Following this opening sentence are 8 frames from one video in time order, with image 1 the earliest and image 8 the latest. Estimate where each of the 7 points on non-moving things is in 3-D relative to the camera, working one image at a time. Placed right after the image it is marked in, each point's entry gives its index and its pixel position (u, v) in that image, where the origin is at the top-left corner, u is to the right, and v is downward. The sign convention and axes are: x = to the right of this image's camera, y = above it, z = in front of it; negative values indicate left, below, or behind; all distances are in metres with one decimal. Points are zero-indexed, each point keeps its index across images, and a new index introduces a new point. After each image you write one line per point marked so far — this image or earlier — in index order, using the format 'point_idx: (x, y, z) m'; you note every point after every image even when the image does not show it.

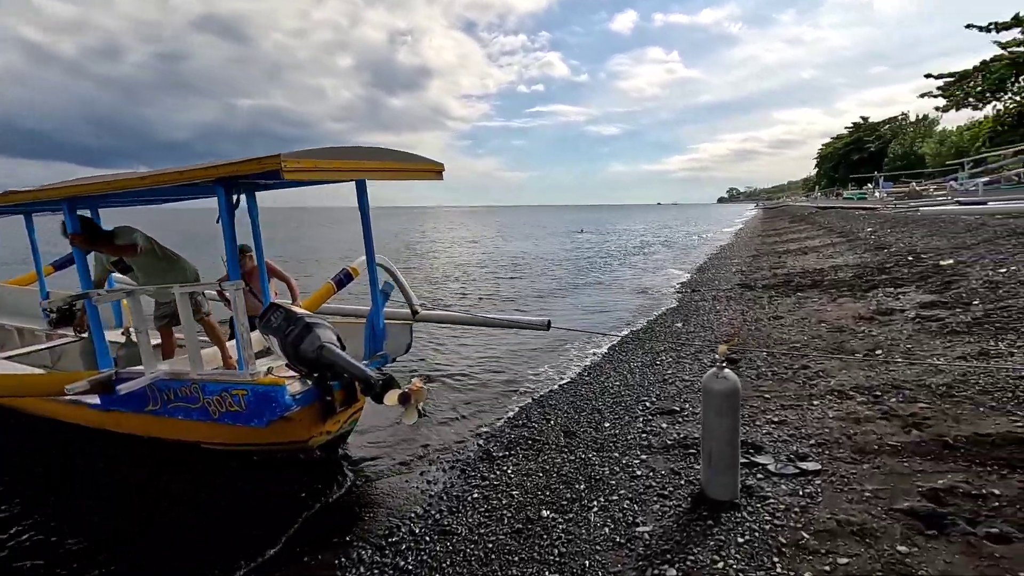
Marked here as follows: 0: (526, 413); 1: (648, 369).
0: (+0.2, -1.7, +7.6) m
1: (+2.3, -1.4, +9.1) m
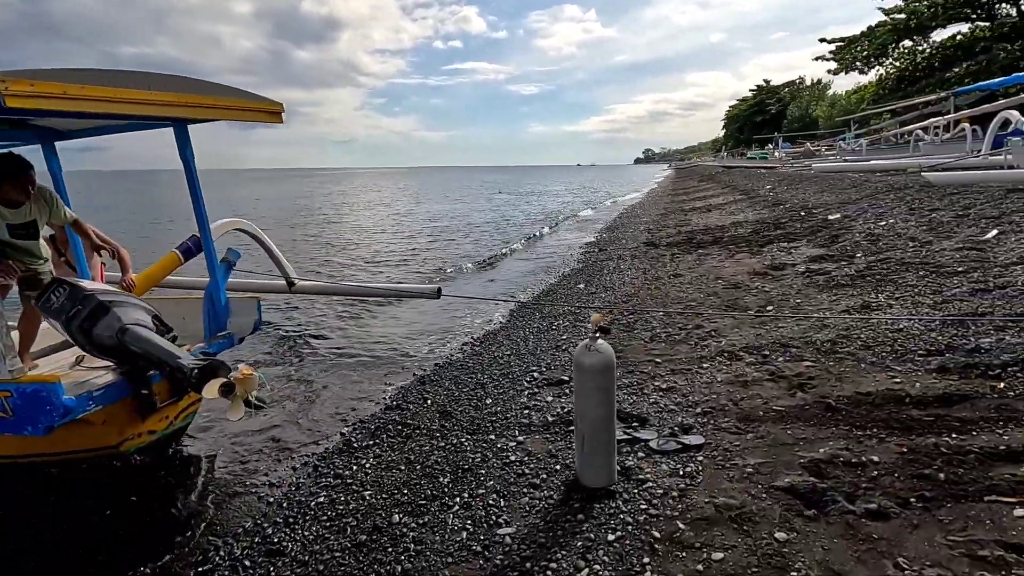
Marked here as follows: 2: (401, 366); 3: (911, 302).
0: (-1.4, -1.3, +6.7) m
1: (+0.5, -0.8, +8.6) m
2: (-1.7, -1.0, +7.6) m
3: (+5.3, -0.2, +7.2) m
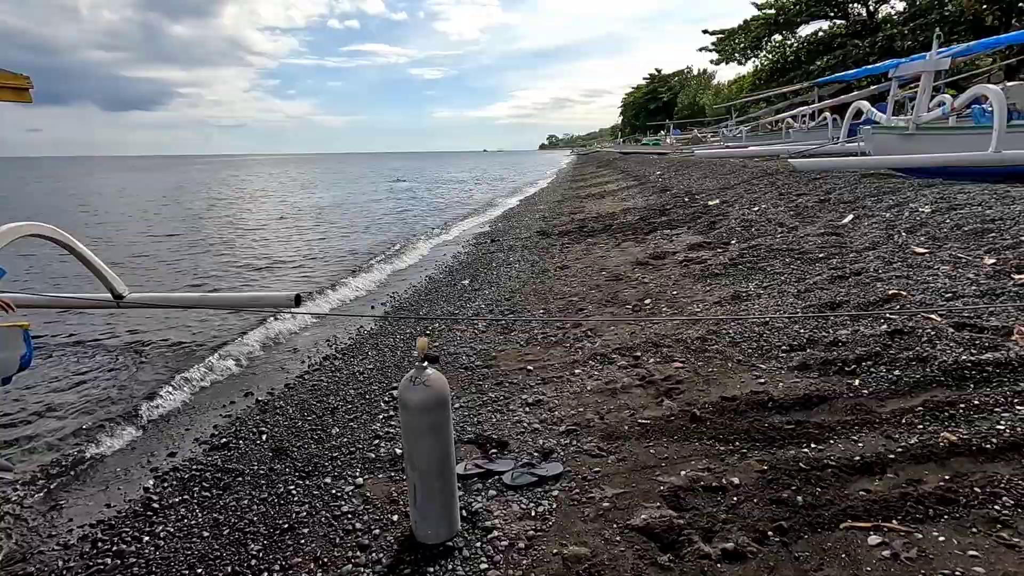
0: (-3.0, -1.4, +5.7) m
1: (-1.4, -0.8, +7.8) m
2: (-3.4, -1.2, +6.5) m
3: (+3.6, 0.0, +7.2) m
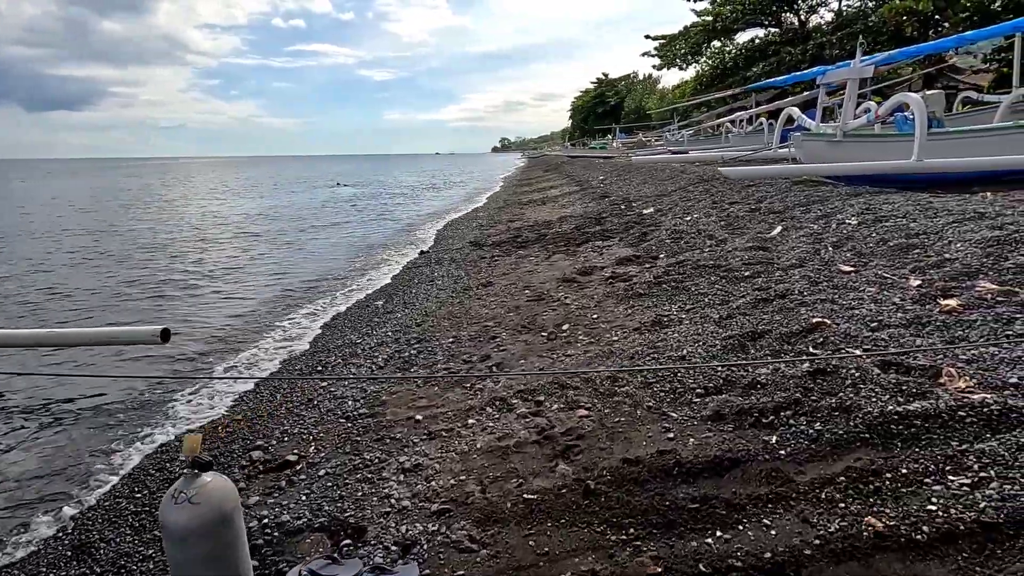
0: (-4.0, -1.8, +4.6) m
1: (-2.7, -1.2, +6.8) m
2: (-4.5, -1.6, +5.3) m
3: (+2.3, -0.3, +6.6) m
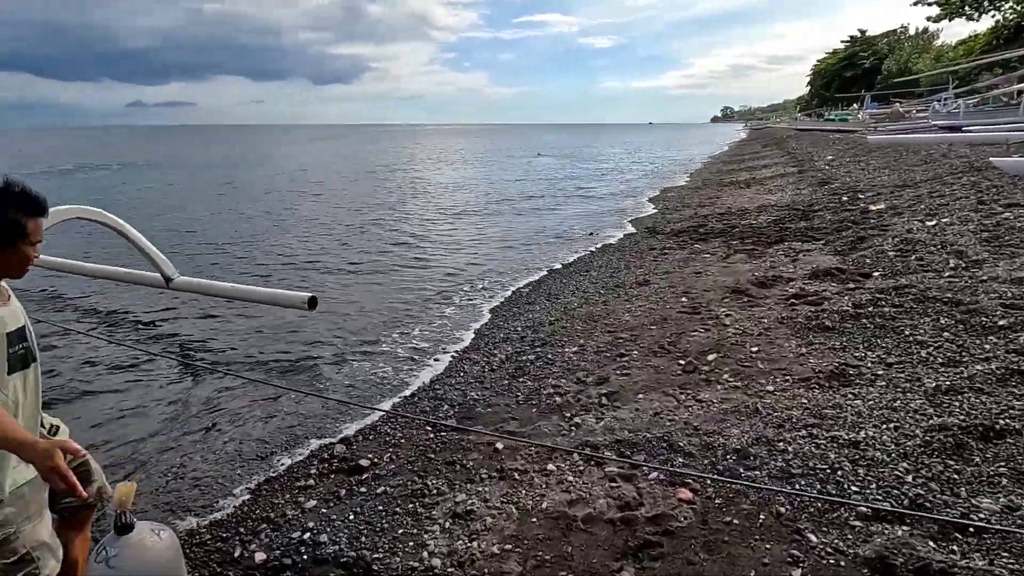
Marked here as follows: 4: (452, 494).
0: (-3.3, -1.6, +5.1) m
1: (-1.3, -1.1, +6.6) m
2: (-3.5, -1.3, +5.9) m
3: (+3.4, -0.8, +4.7) m
4: (-0.5, -1.6, +4.2) m
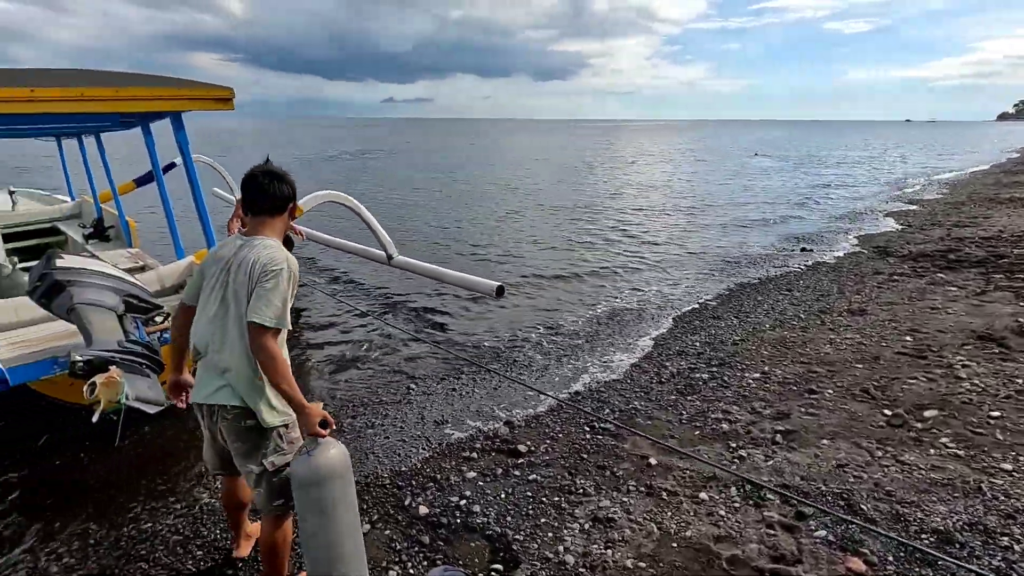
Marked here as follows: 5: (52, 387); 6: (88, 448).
0: (-1.7, -1.3, +6.1) m
1: (+0.8, -1.1, +6.8) m
2: (-1.5, -1.0, +7.0) m
3: (+4.6, -1.3, +3.4) m
4: (+0.7, -1.7, +4.3) m
5: (-4.4, -0.9, +5.2) m
6: (-4.0, -1.5, +5.1) m
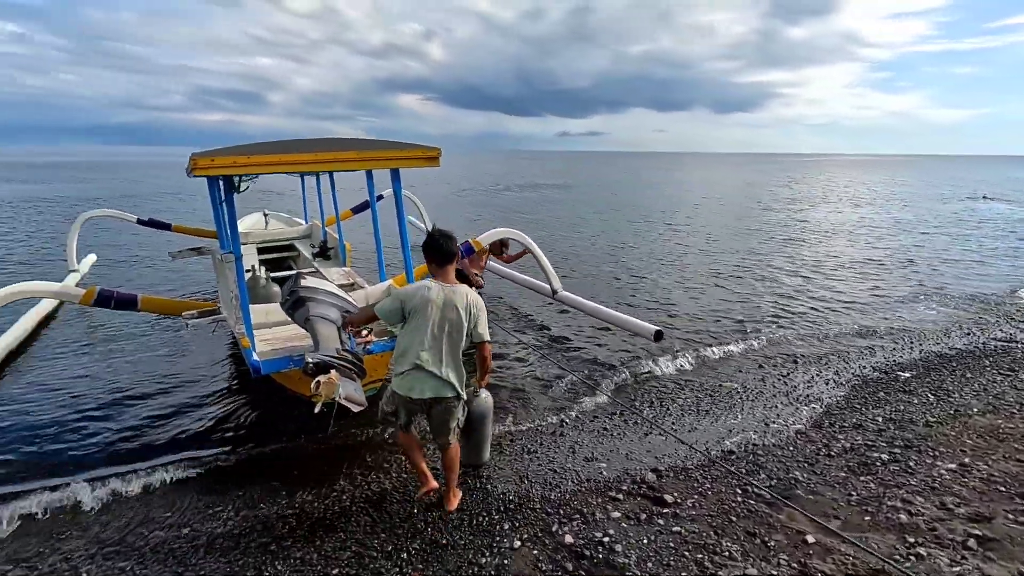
0: (+0.1, -1.8, +6.7) m
1: (+2.8, -1.7, +6.6) m
2: (+0.5, -1.5, +7.4) m
3: (+5.3, -2.1, +2.2) m
4: (+1.8, -2.2, +4.2) m
5: (-2.7, -1.1, +6.6) m
6: (-2.4, -1.7, +6.3) m
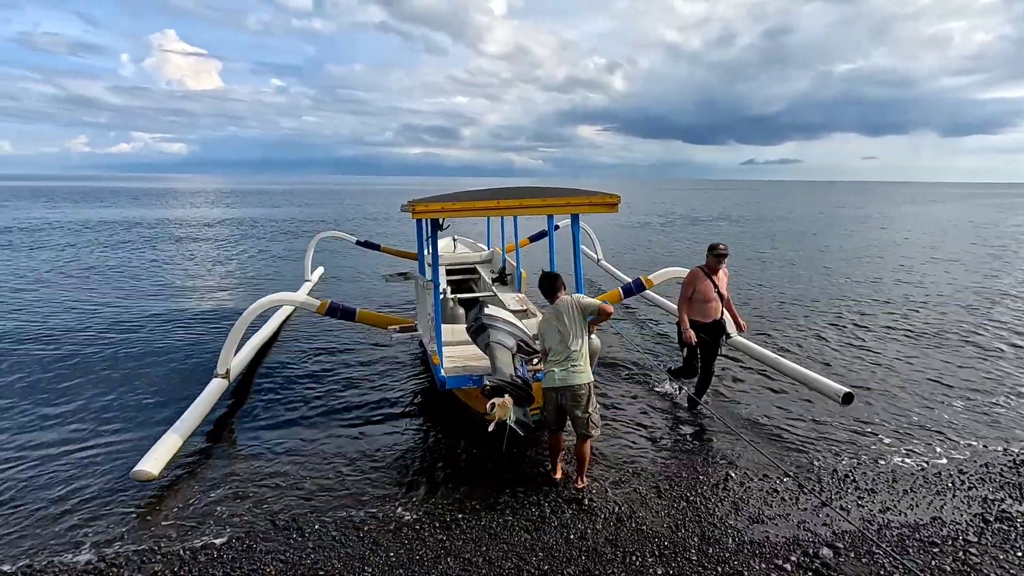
0: (+2.1, -2.3, +6.6) m
1: (+4.6, -2.5, +5.7) m
2: (+2.7, -2.1, +7.2) m
3: (+5.7, -2.7, +0.8) m
4: (+2.9, -2.7, +3.7) m
5: (-0.6, -1.5, +7.3) m
6: (-0.4, -2.1, +7.0) m
